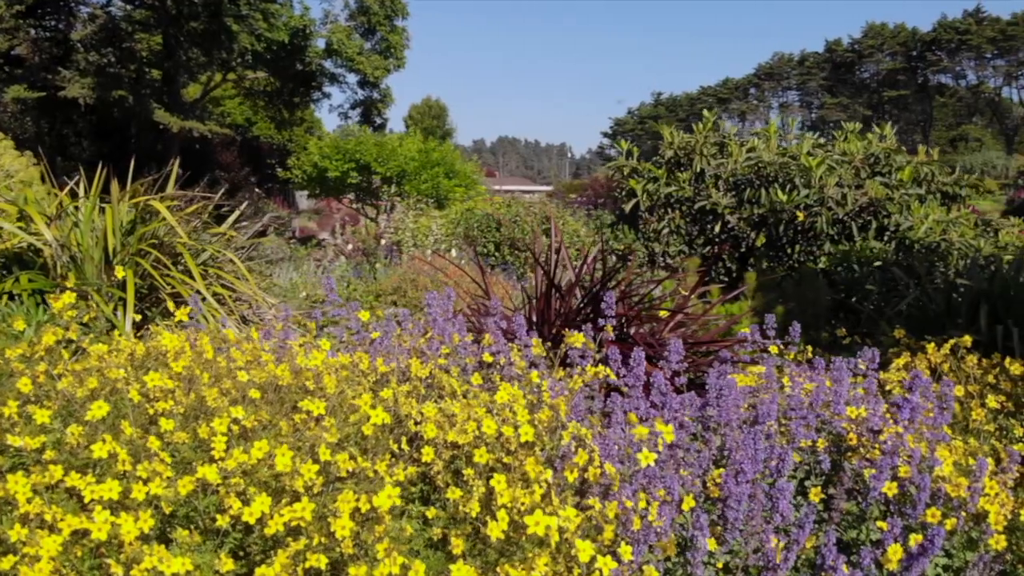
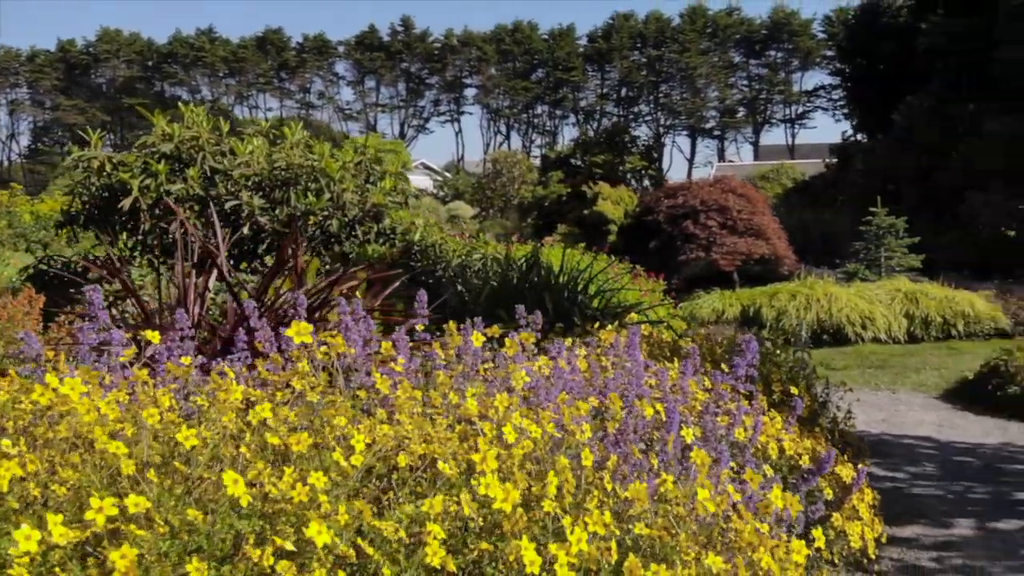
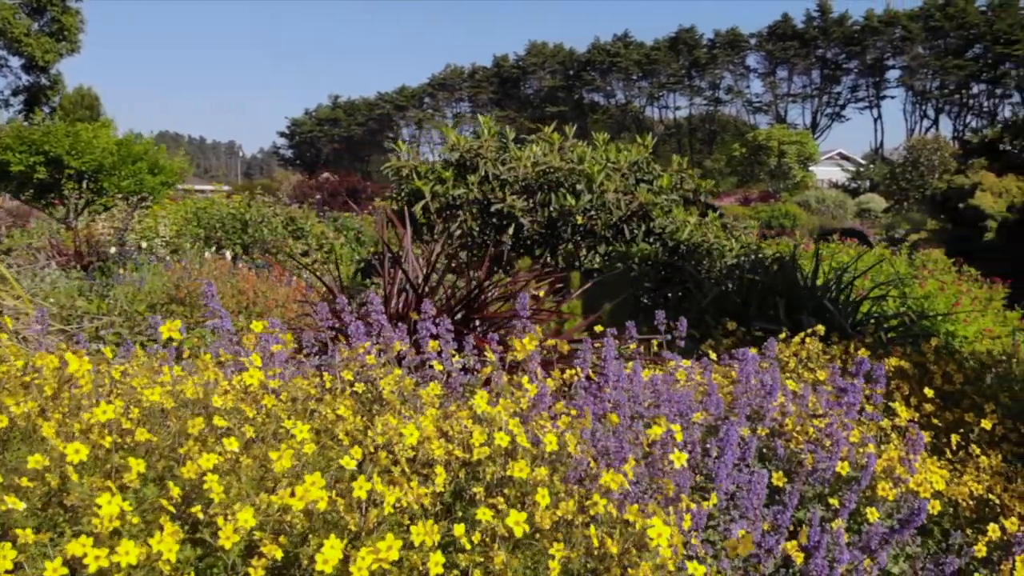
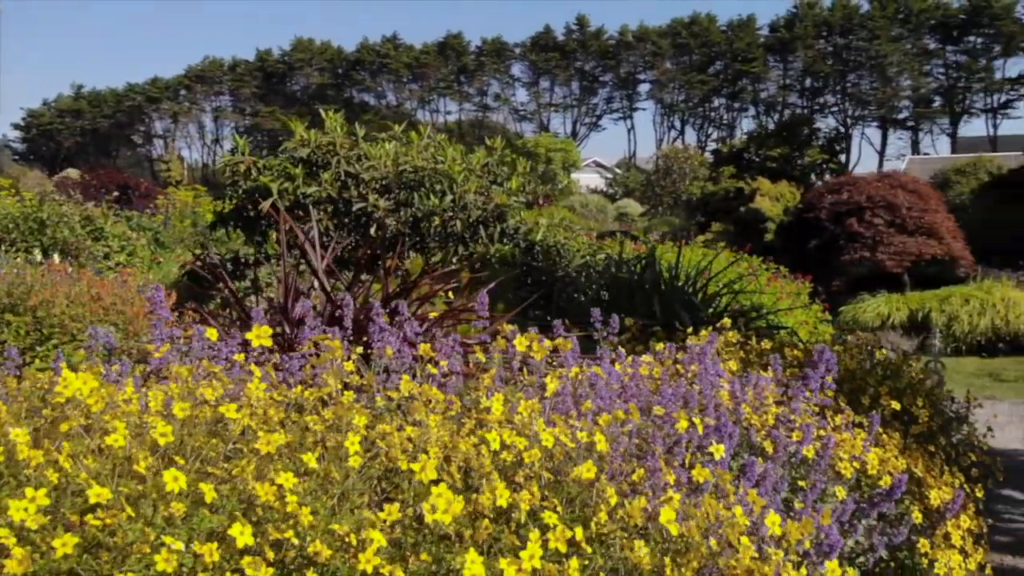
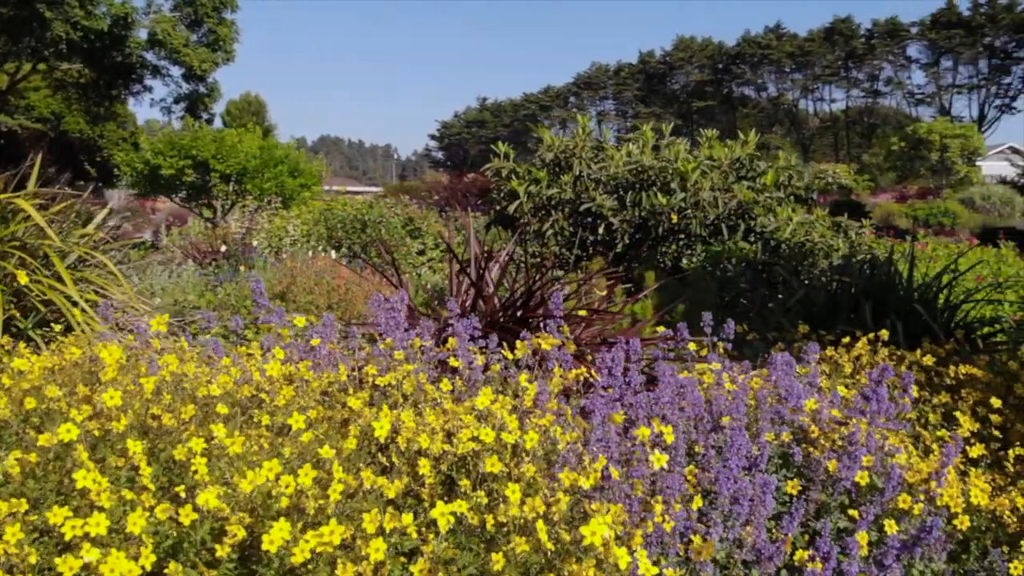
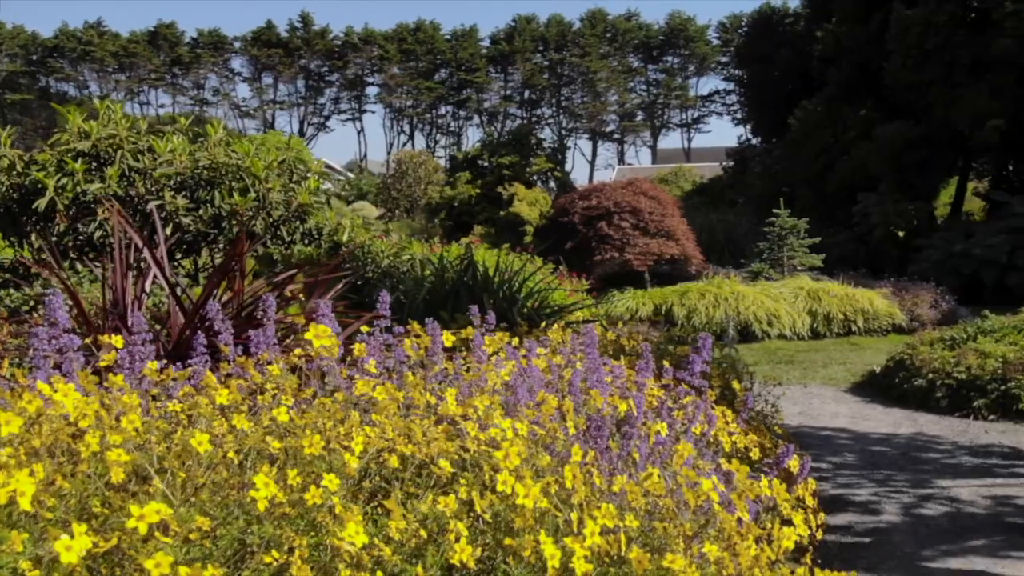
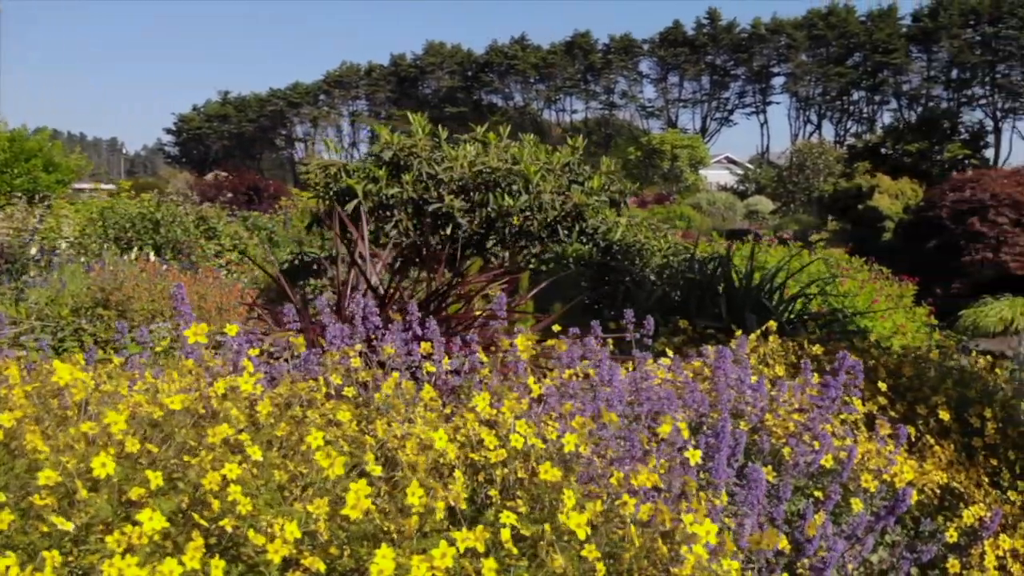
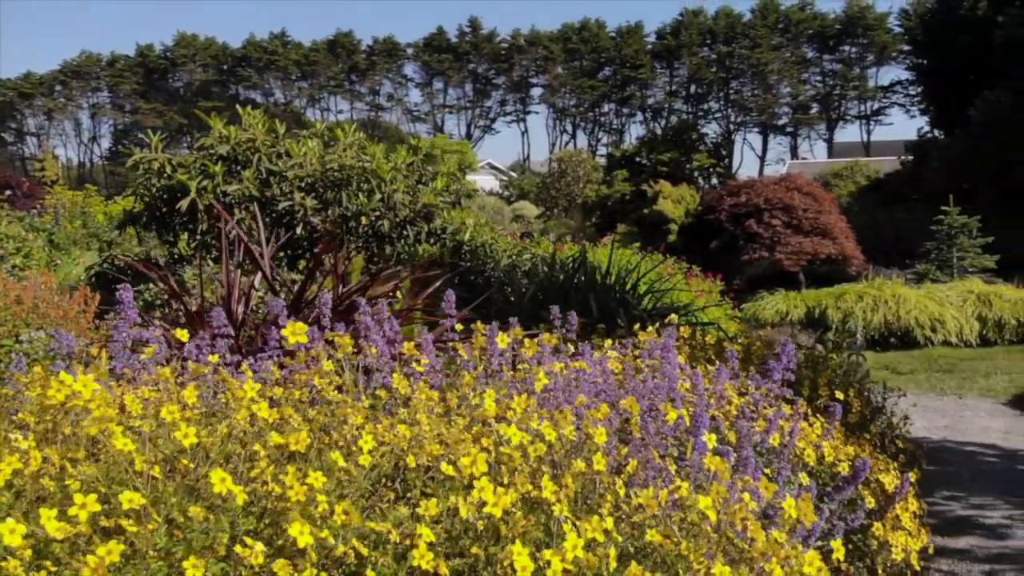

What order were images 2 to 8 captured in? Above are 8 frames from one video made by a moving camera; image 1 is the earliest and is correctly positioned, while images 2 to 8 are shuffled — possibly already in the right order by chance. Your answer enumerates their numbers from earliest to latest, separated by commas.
5, 3, 7, 4, 8, 2, 6
